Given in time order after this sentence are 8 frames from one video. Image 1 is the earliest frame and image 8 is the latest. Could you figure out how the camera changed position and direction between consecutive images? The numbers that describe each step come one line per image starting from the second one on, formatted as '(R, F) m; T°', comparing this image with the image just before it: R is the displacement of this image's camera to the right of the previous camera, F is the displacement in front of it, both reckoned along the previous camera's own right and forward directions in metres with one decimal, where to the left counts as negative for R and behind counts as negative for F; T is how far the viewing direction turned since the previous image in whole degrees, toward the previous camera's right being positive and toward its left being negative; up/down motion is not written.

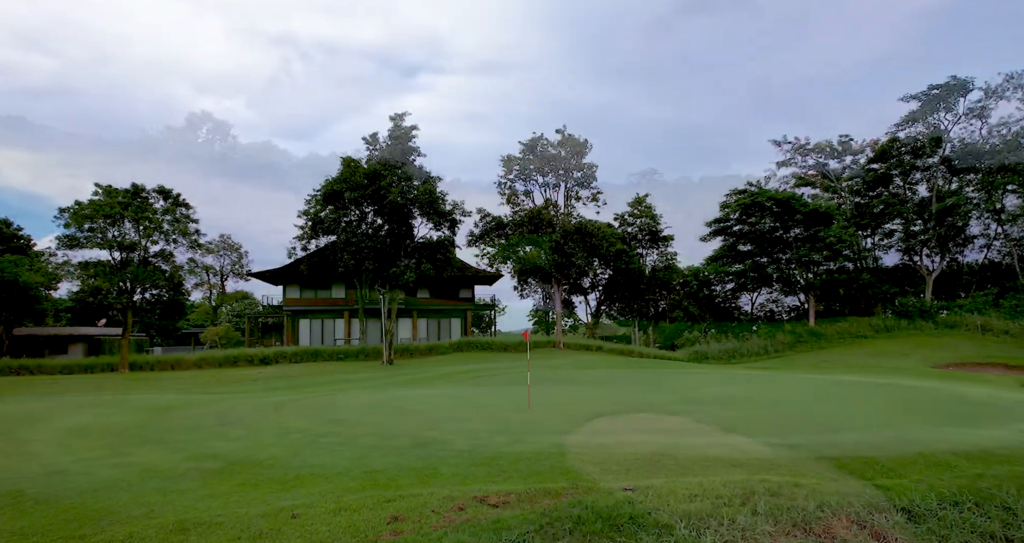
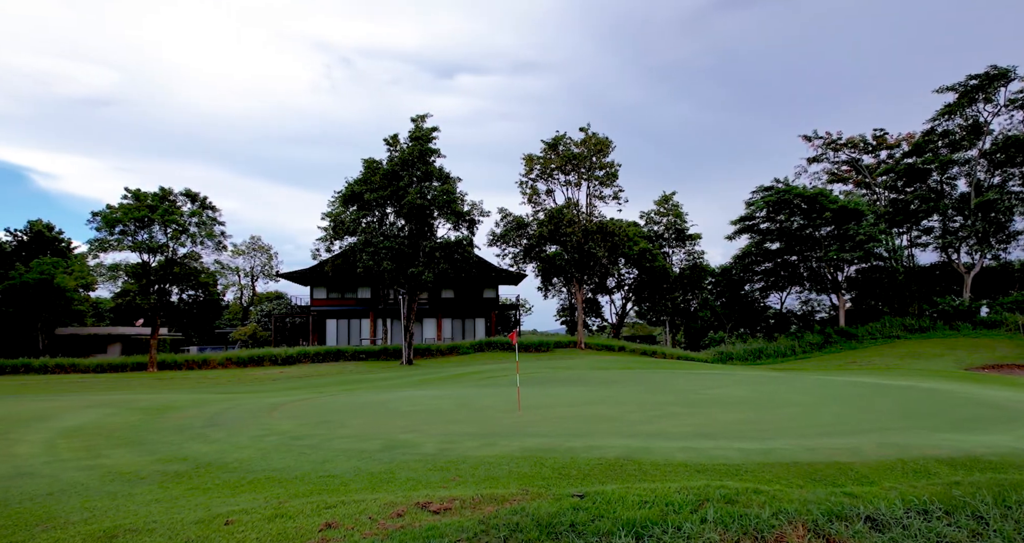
(+0.4, +0.1) m; -1°
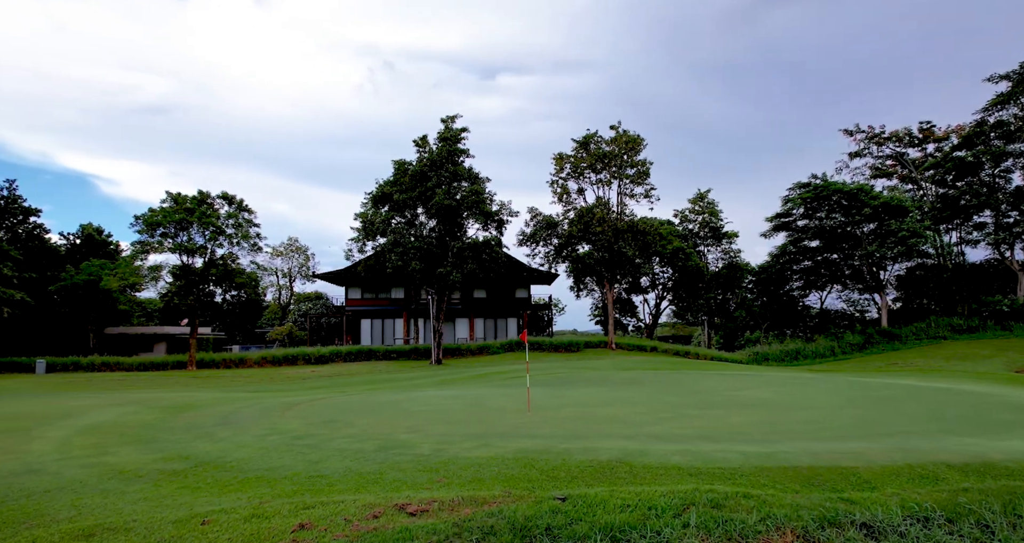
(+0.3, +0.1) m; -2°
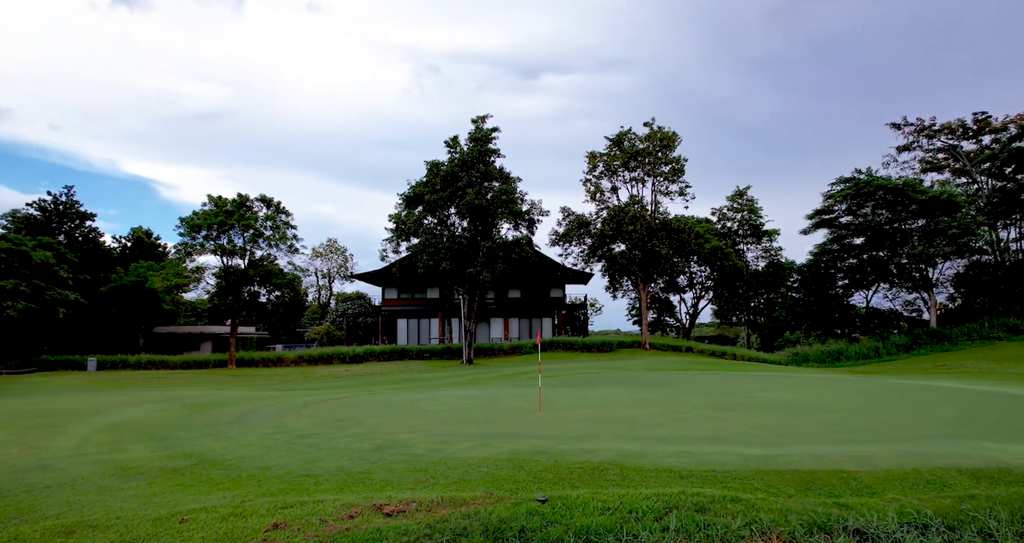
(+0.3, +0.1) m; -2°
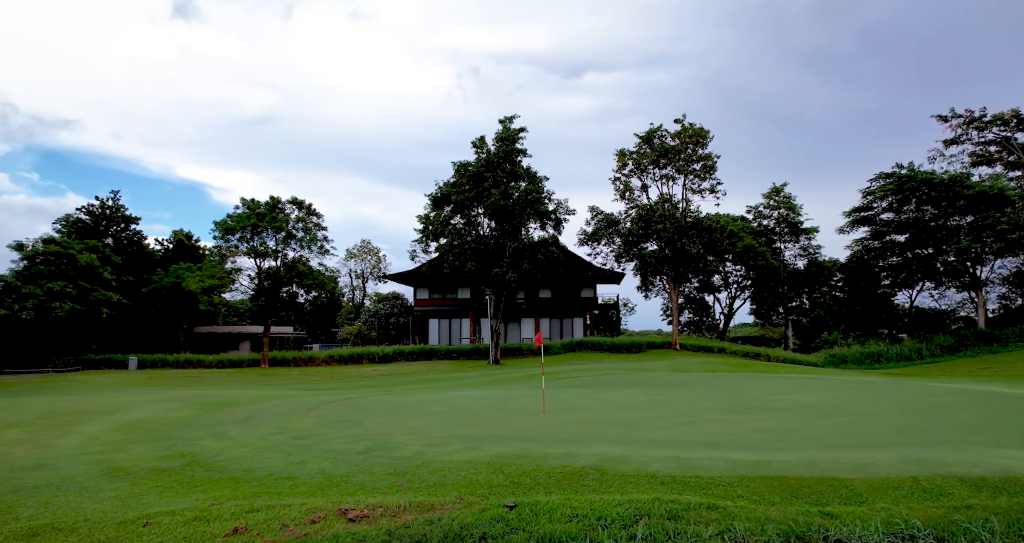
(+0.3, +0.1) m; -2°
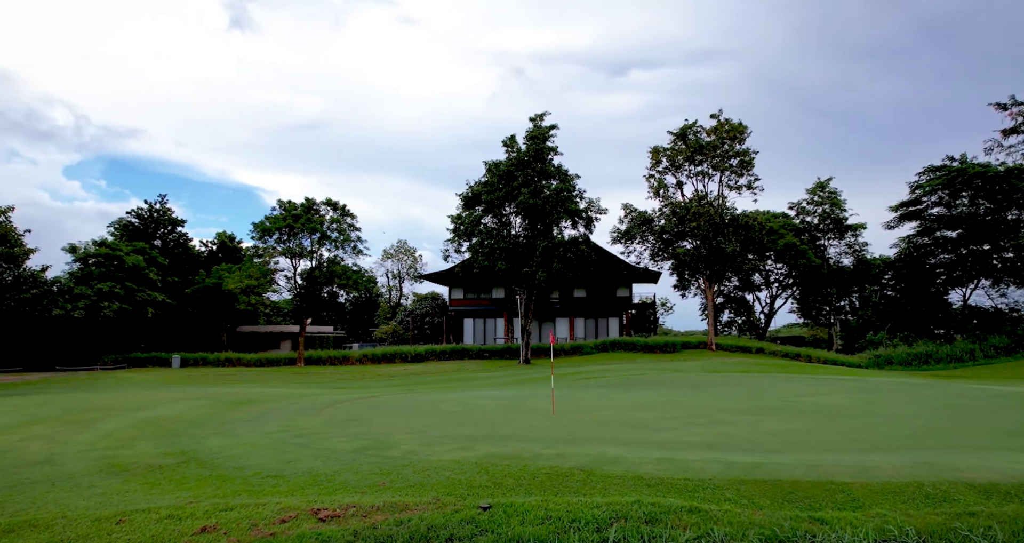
(+0.3, +0.1) m; -2°
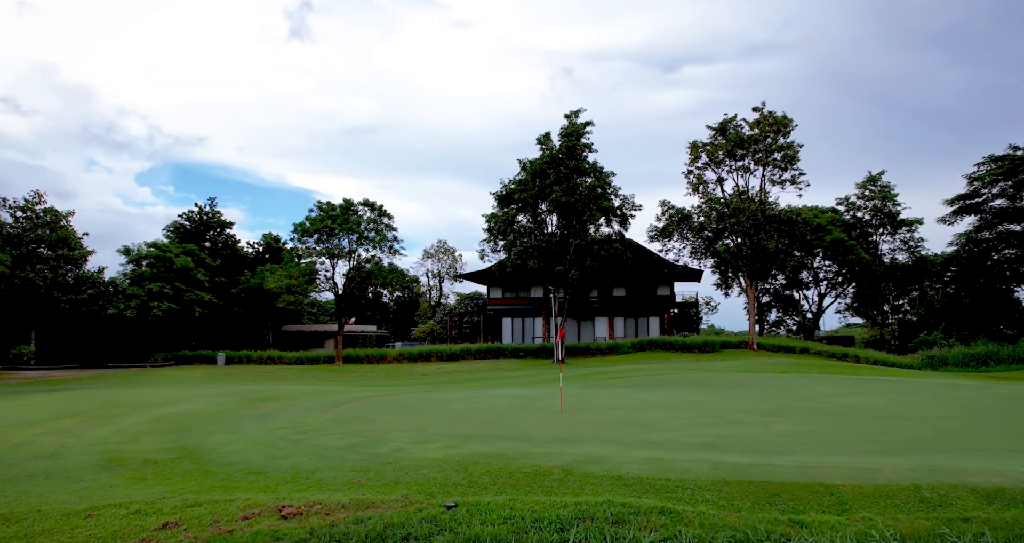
(+0.4, +0.1) m; -2°
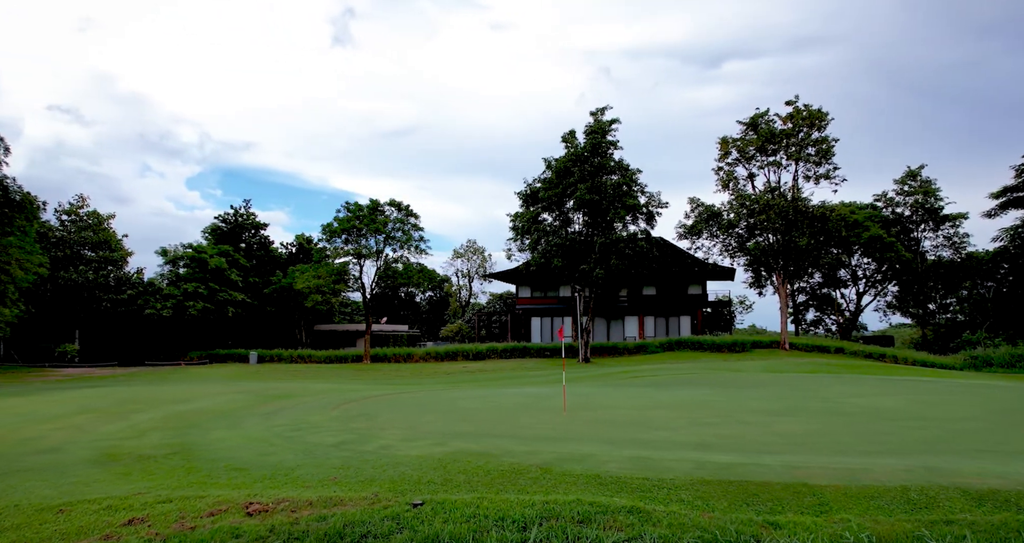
(+0.3, 0.0) m; -1°
